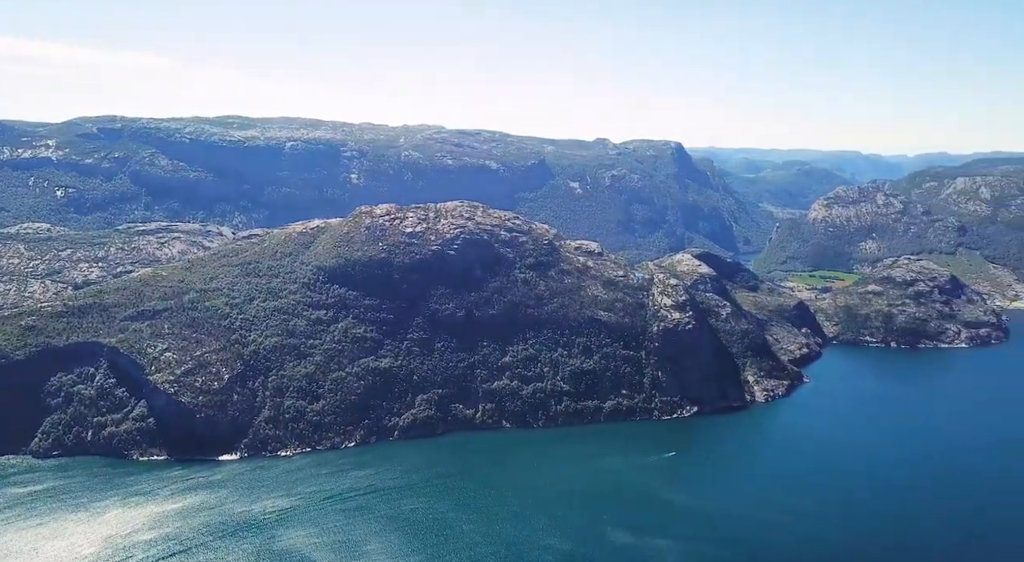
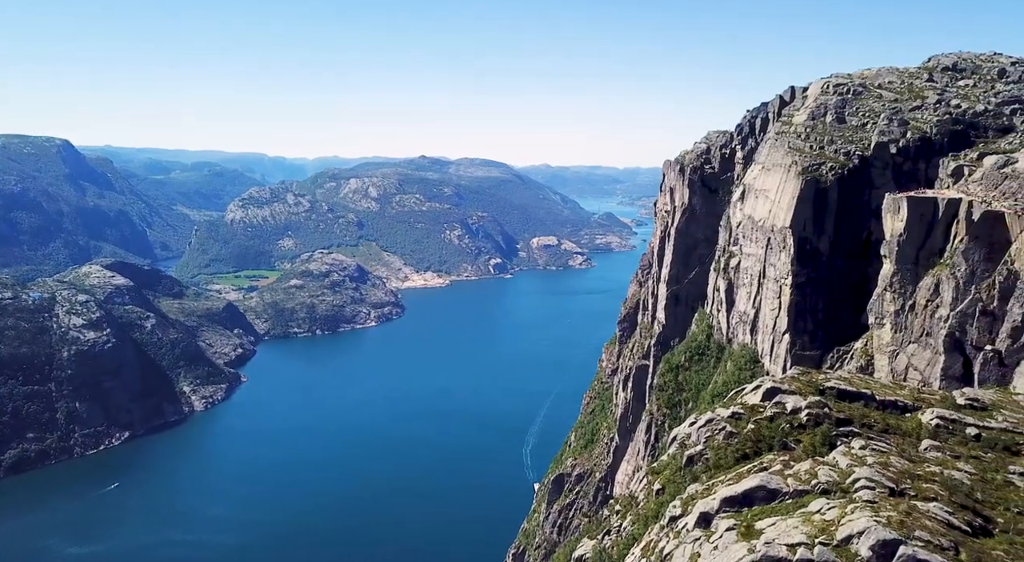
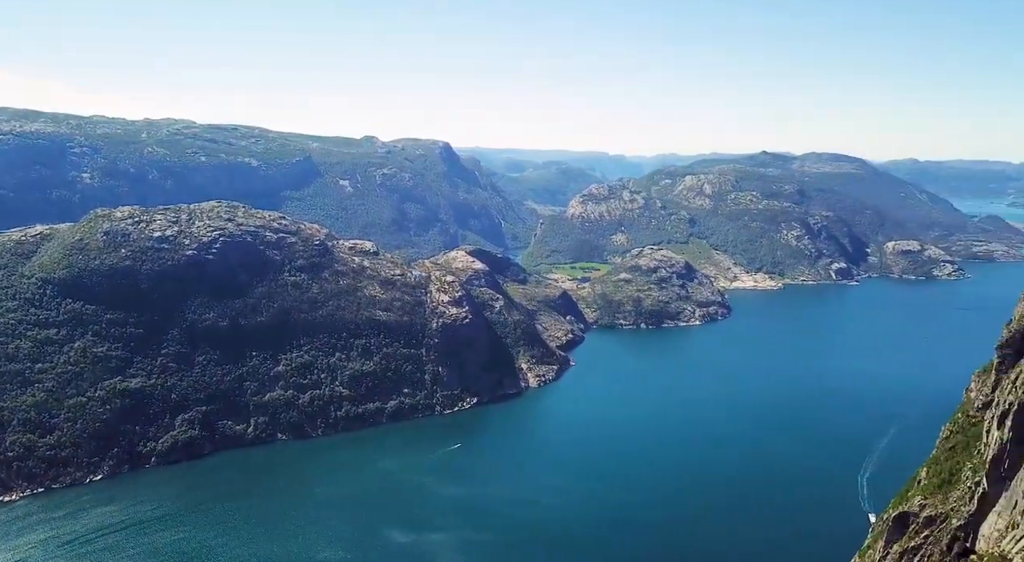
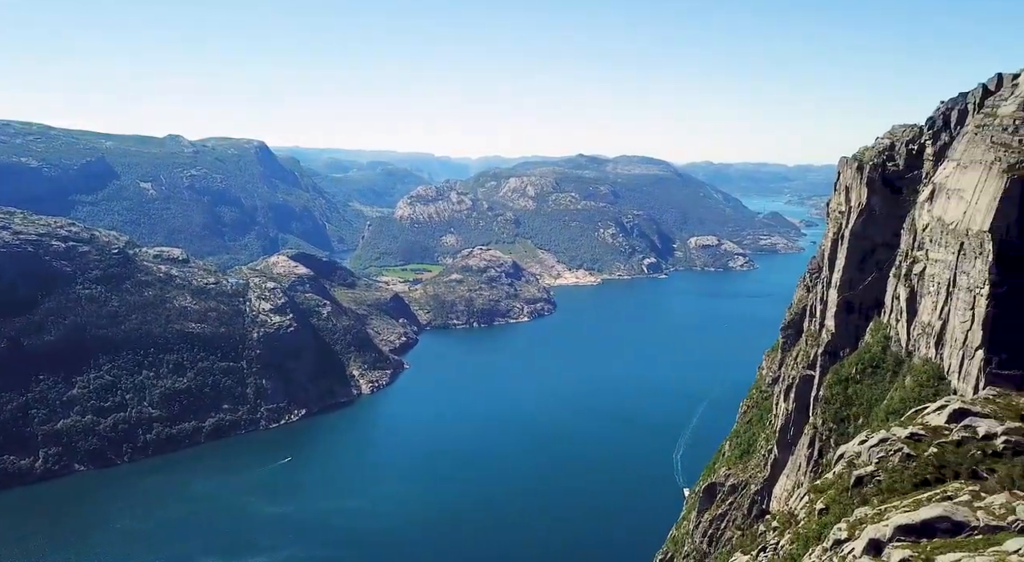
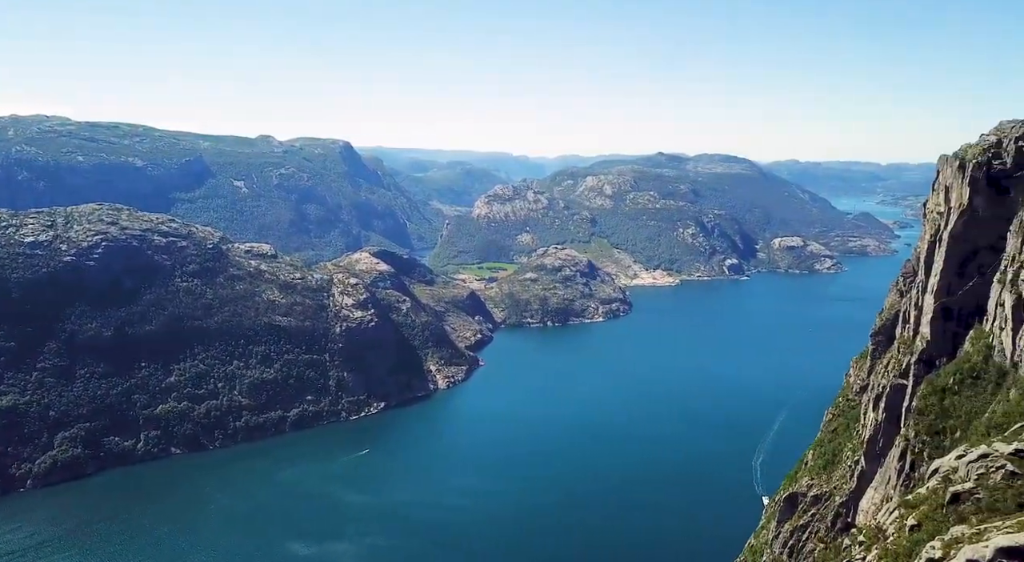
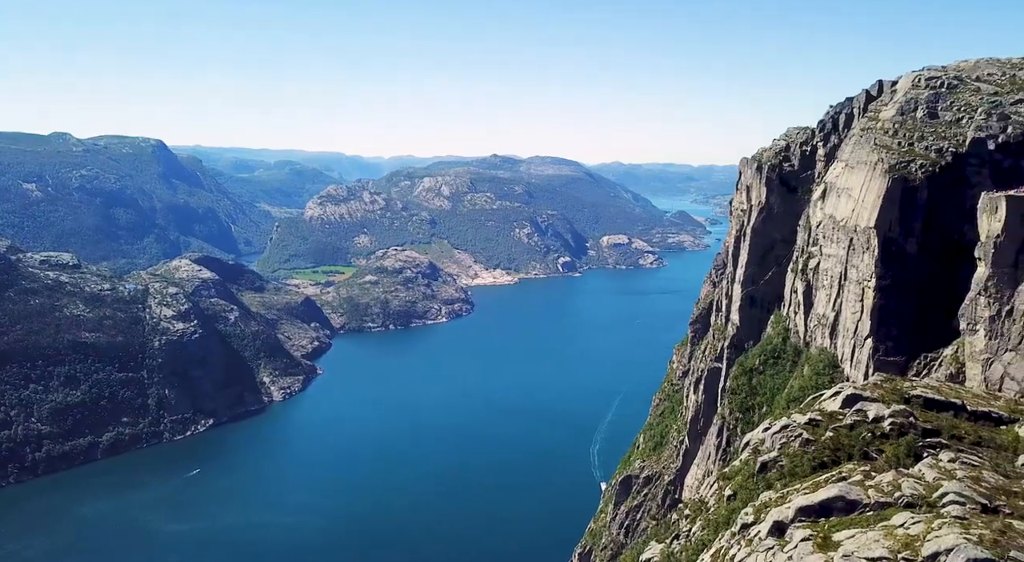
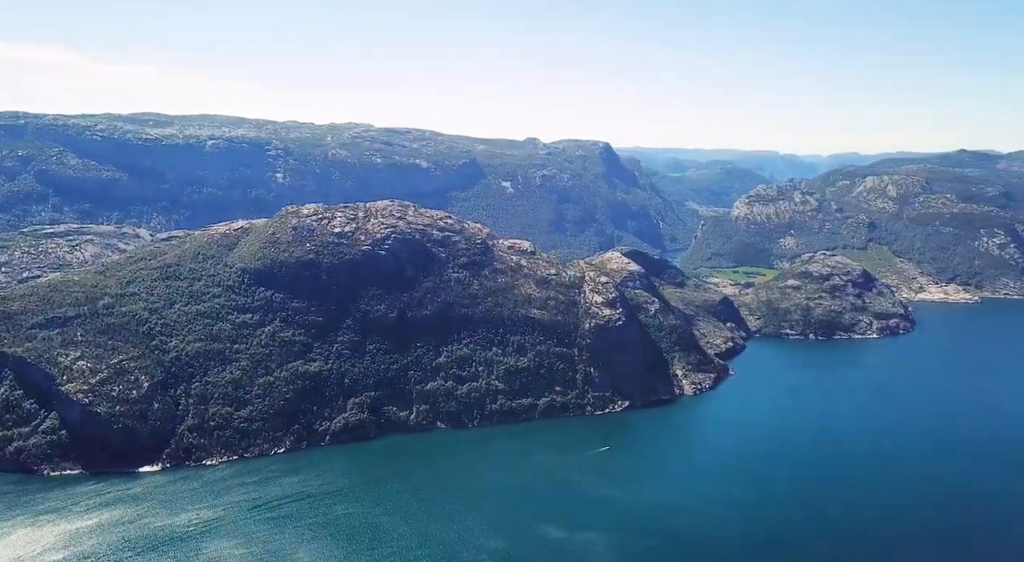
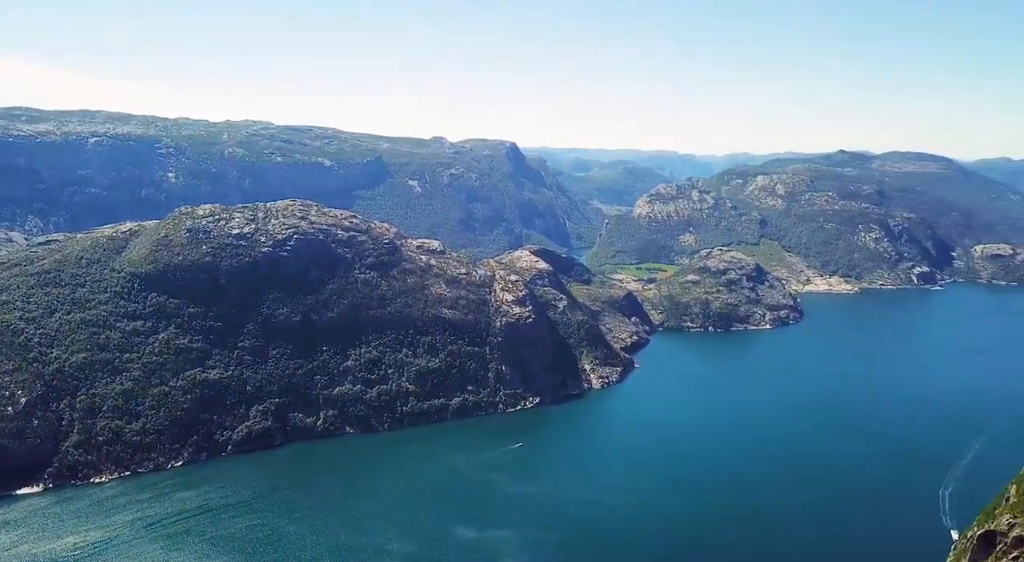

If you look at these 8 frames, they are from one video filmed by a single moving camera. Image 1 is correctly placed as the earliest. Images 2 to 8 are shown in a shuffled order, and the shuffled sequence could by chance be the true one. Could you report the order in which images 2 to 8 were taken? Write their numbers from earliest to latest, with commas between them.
7, 8, 3, 5, 4, 6, 2
